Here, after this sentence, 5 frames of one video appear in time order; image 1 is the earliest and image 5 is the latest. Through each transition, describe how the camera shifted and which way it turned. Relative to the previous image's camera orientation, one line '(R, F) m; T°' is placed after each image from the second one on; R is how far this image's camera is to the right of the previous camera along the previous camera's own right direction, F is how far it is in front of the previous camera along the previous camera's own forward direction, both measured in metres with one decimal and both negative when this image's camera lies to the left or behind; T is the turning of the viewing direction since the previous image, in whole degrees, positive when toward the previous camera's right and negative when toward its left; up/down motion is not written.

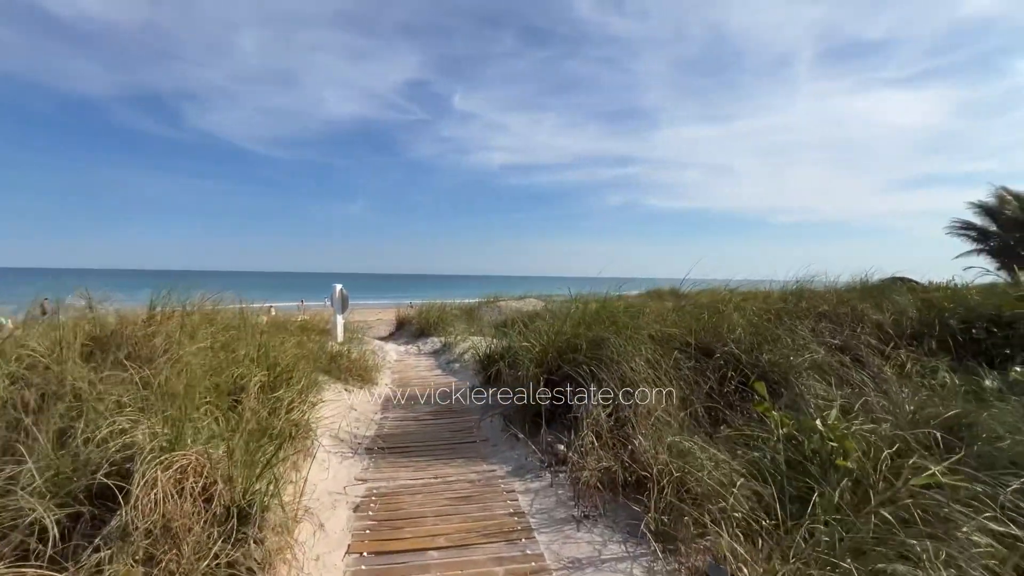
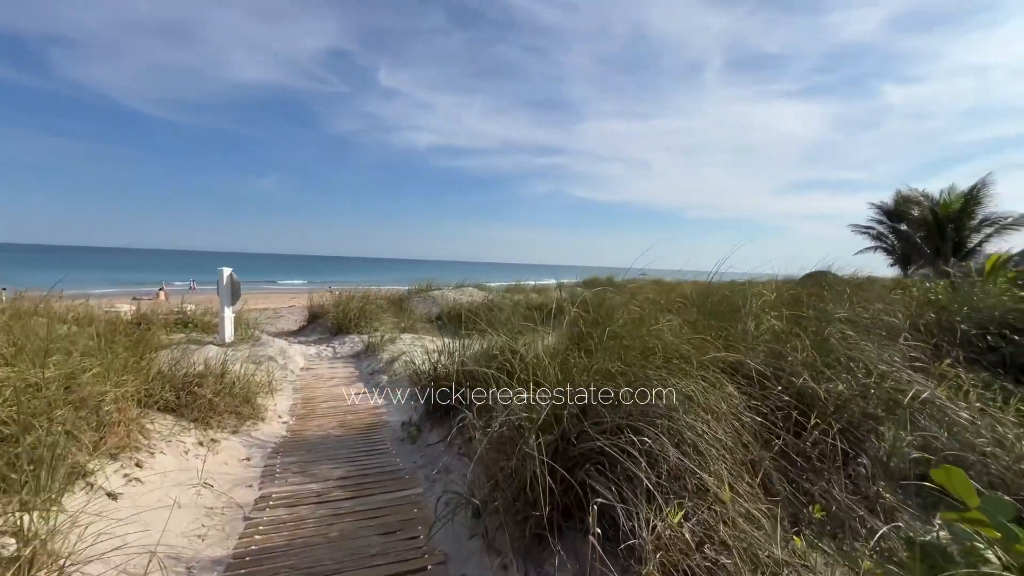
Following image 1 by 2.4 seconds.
(-0.2, +1.6) m; +9°
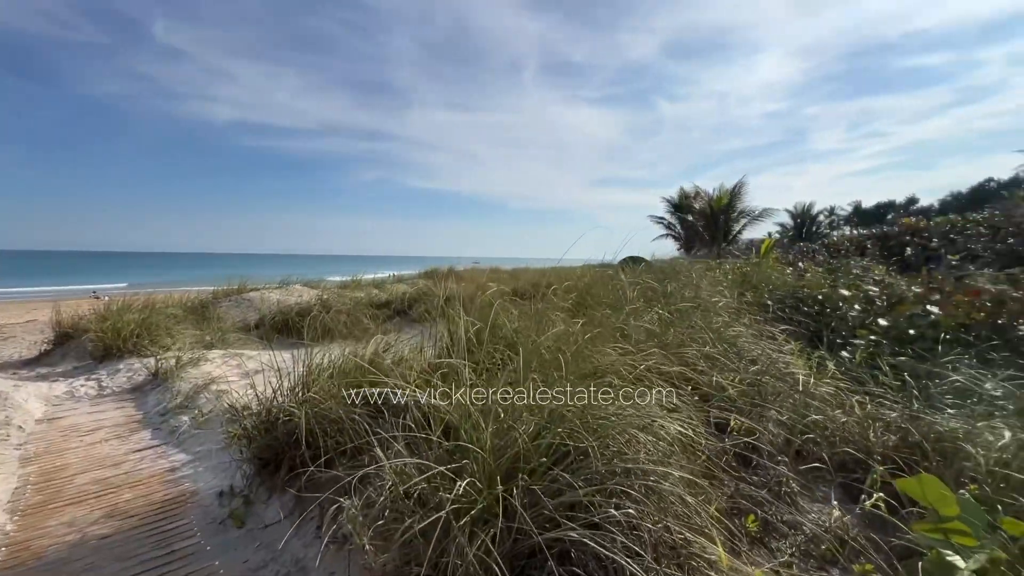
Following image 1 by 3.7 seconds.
(-0.2, +0.7) m; +21°
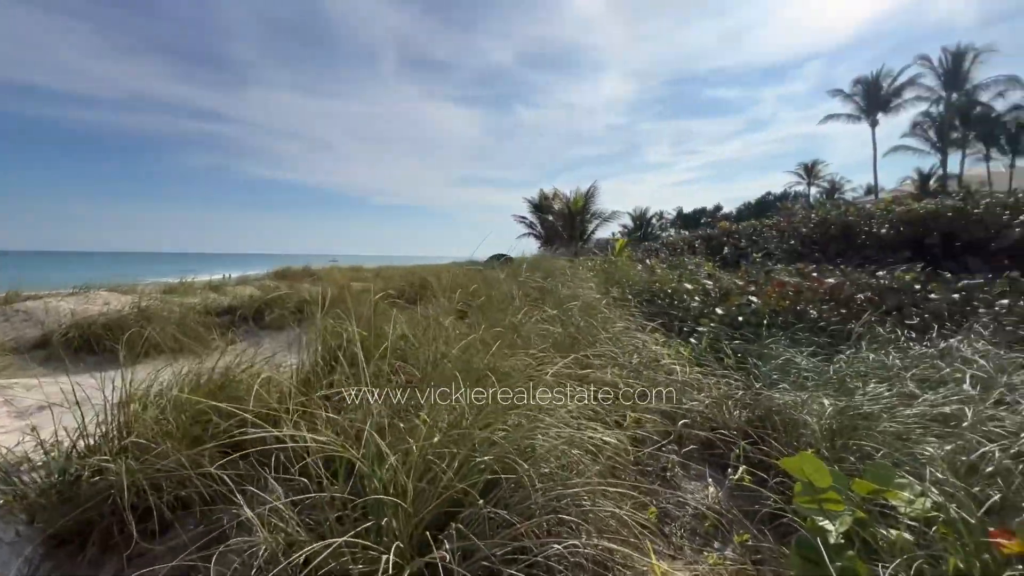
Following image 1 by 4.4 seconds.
(-0.1, +0.2) m; +17°
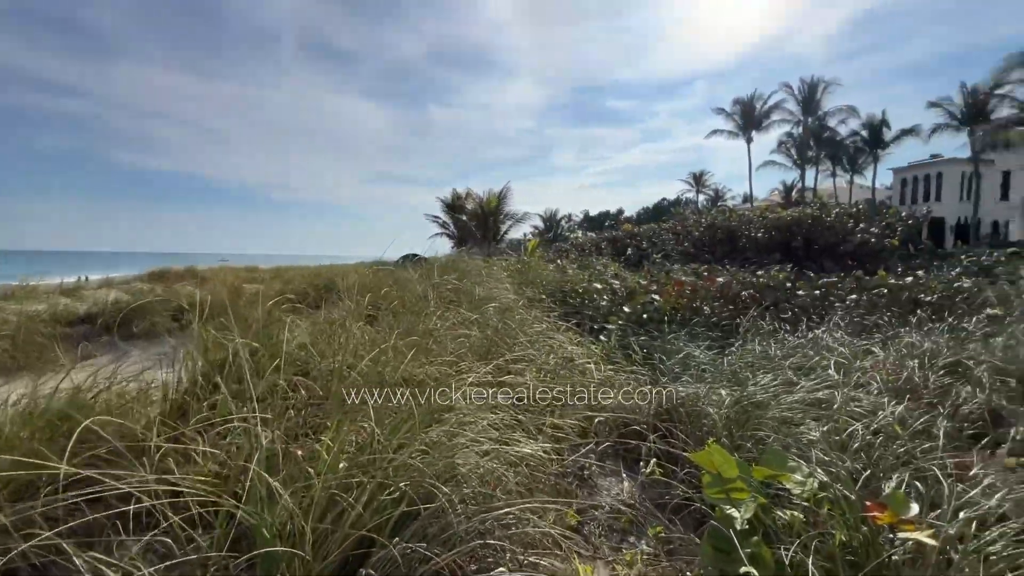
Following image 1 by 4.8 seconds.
(0.0, +0.1) m; +11°
